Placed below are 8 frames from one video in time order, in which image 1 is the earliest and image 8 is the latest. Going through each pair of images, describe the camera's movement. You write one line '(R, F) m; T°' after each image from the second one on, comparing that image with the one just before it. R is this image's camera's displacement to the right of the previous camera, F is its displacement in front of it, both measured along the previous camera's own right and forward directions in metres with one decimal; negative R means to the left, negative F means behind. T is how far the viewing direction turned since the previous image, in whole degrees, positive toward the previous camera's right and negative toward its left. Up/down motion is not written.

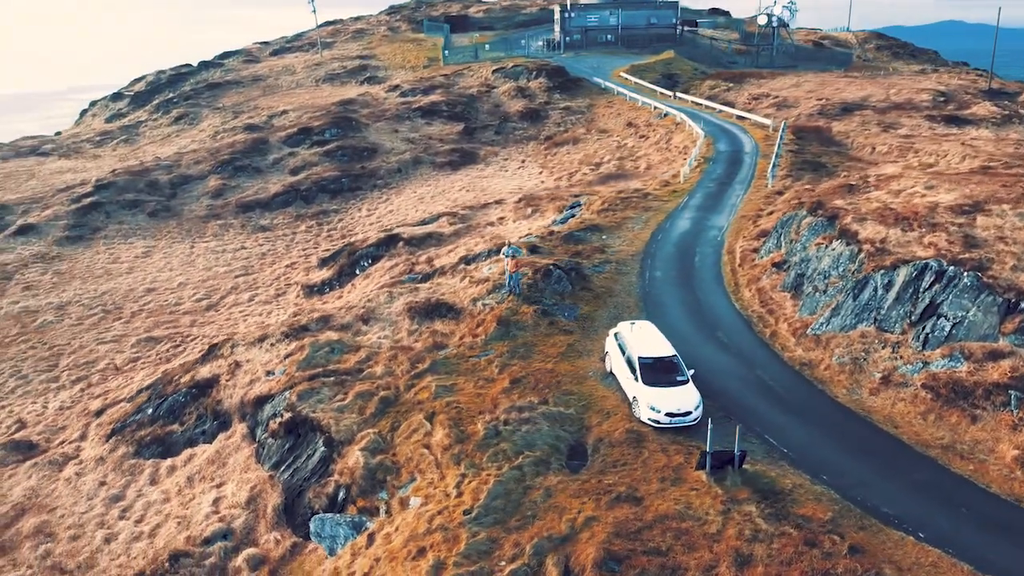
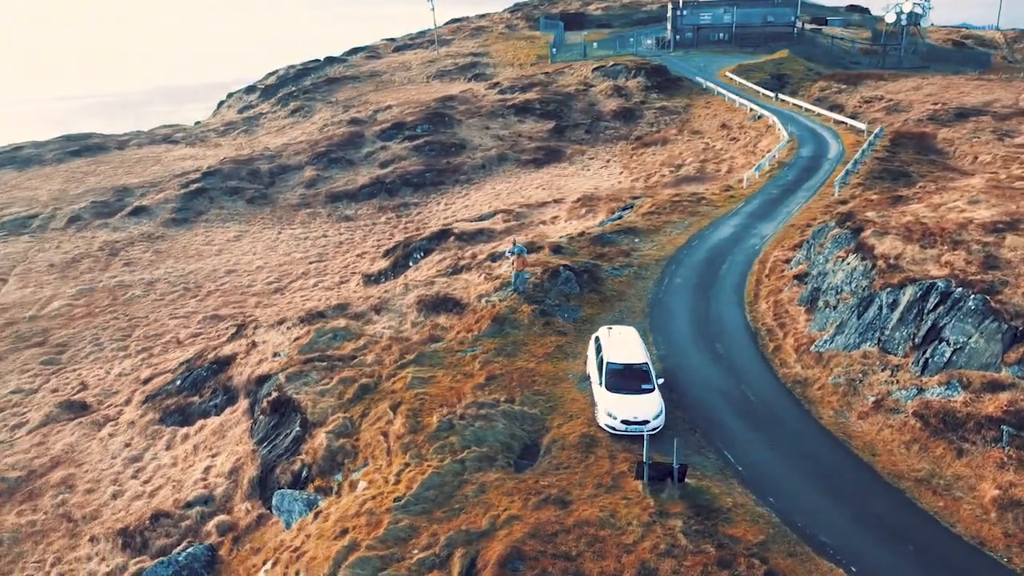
(+3.8, 0.0) m; -9°
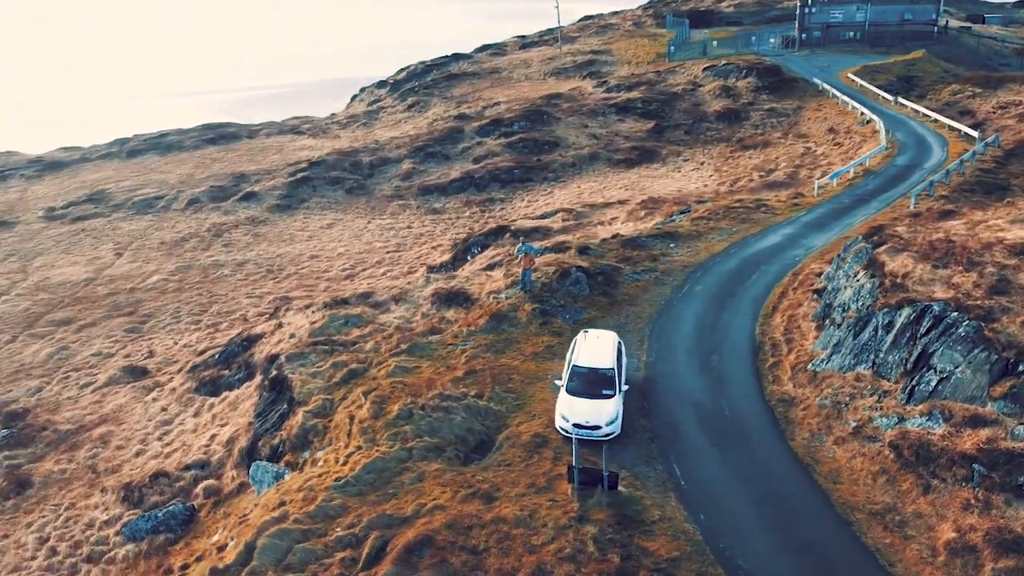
(+4.0, 0.0) m; -10°
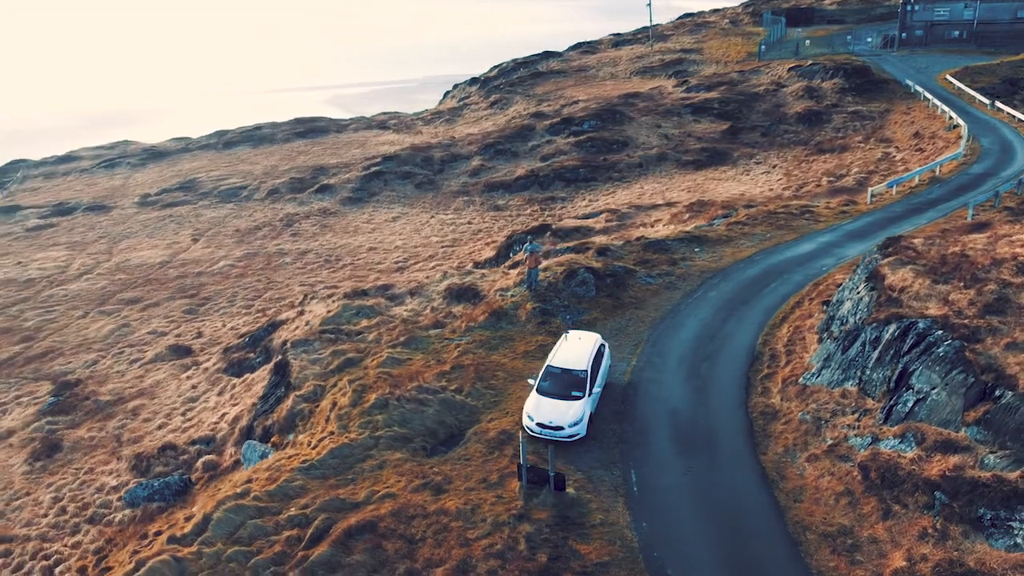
(+3.0, 0.0) m; -7°
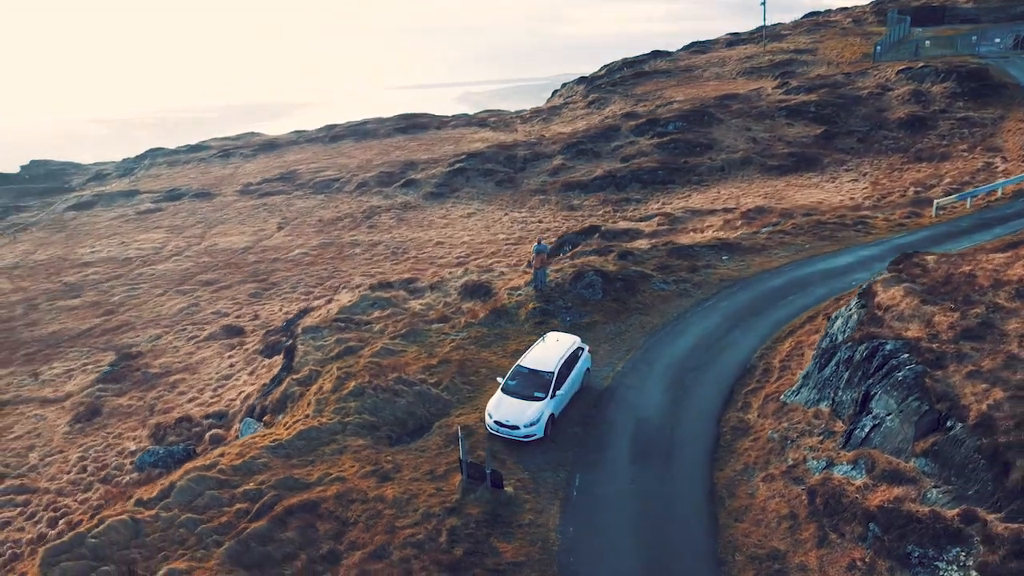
(+3.6, 0.0) m; -9°
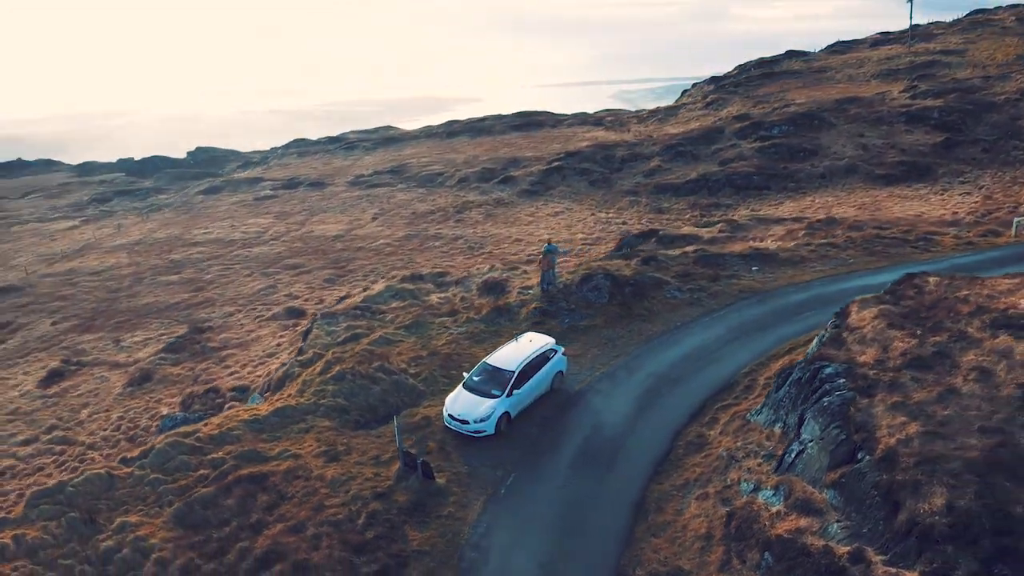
(+4.2, +0.1) m; -10°
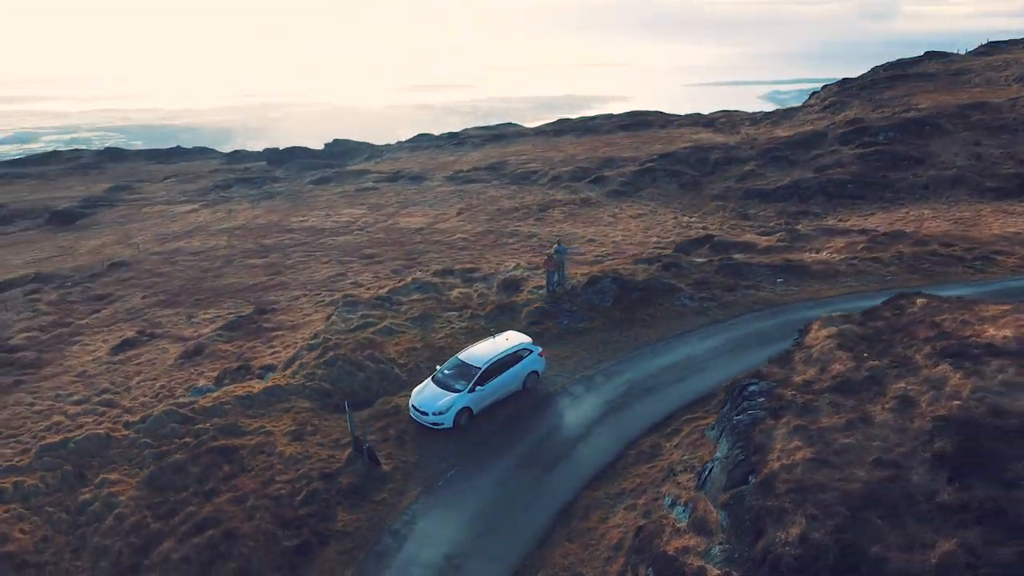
(+3.9, +0.1) m; -10°
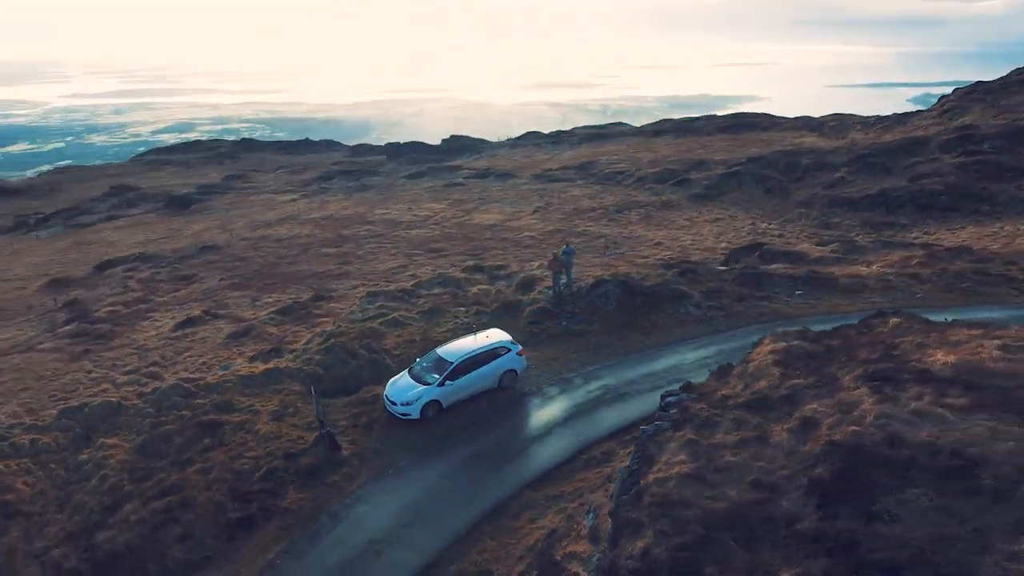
(+3.6, +0.1) m; -9°
